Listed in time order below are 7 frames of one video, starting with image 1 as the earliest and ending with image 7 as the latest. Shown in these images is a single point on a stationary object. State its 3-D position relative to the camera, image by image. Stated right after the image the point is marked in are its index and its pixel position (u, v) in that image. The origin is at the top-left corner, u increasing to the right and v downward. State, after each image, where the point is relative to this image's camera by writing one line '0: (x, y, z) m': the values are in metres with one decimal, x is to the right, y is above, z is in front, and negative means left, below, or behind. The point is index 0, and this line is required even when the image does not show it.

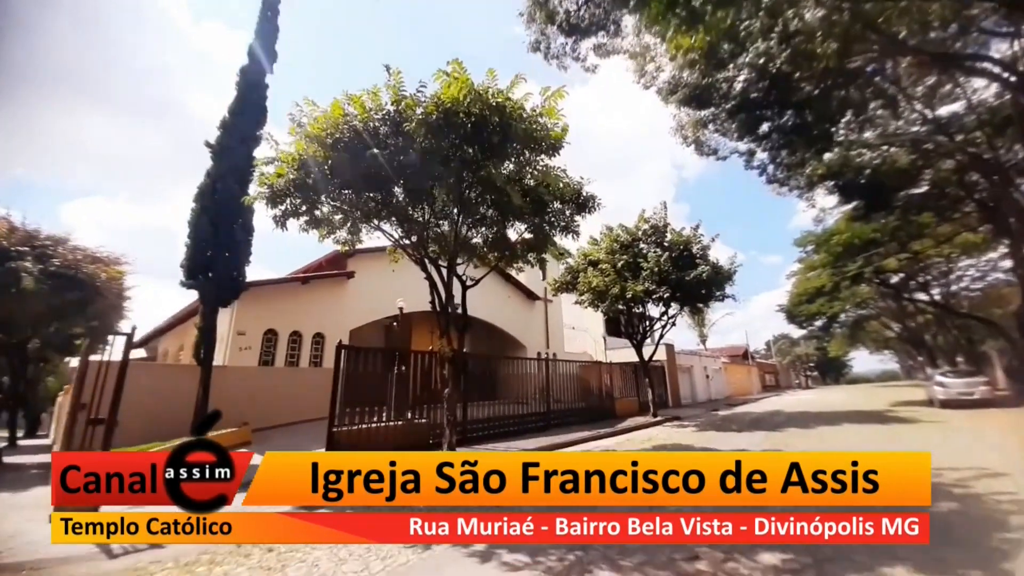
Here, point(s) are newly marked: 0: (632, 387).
0: (+4.2, -3.8, +17.2) m
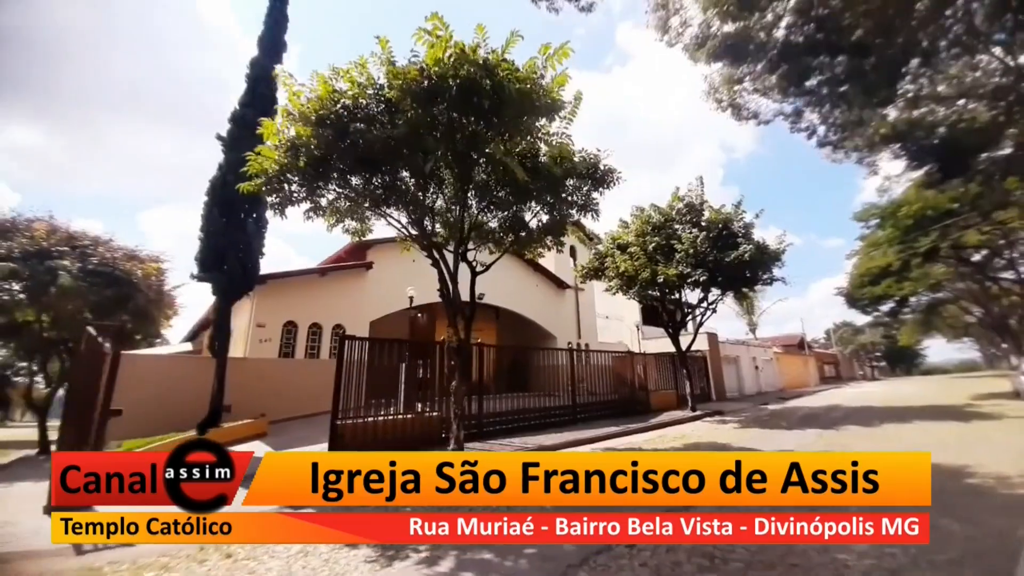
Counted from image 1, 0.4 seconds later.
0: (+5.3, -3.3, +16.2) m
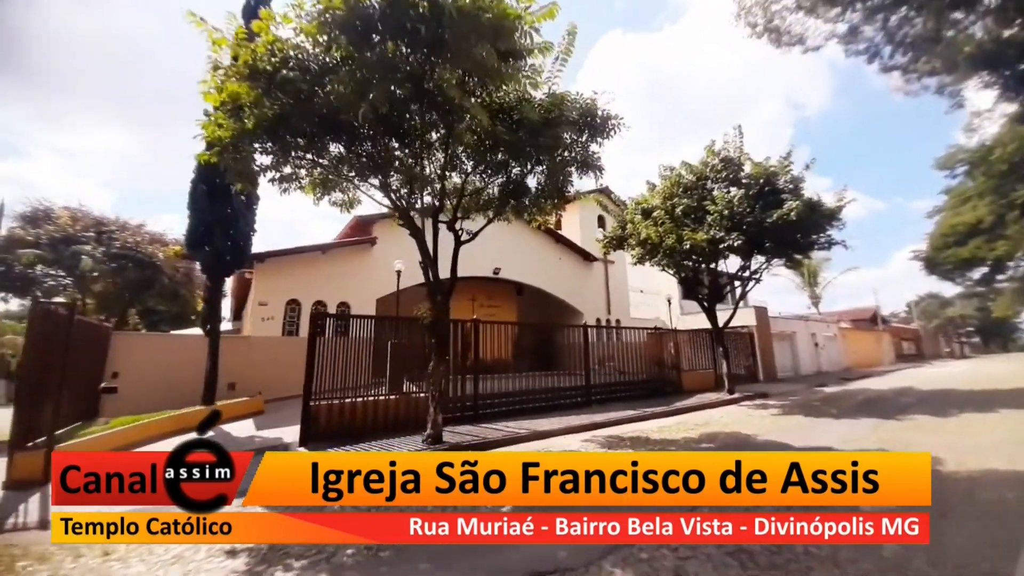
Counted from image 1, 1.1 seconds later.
0: (+6.1, -2.4, +14.7) m
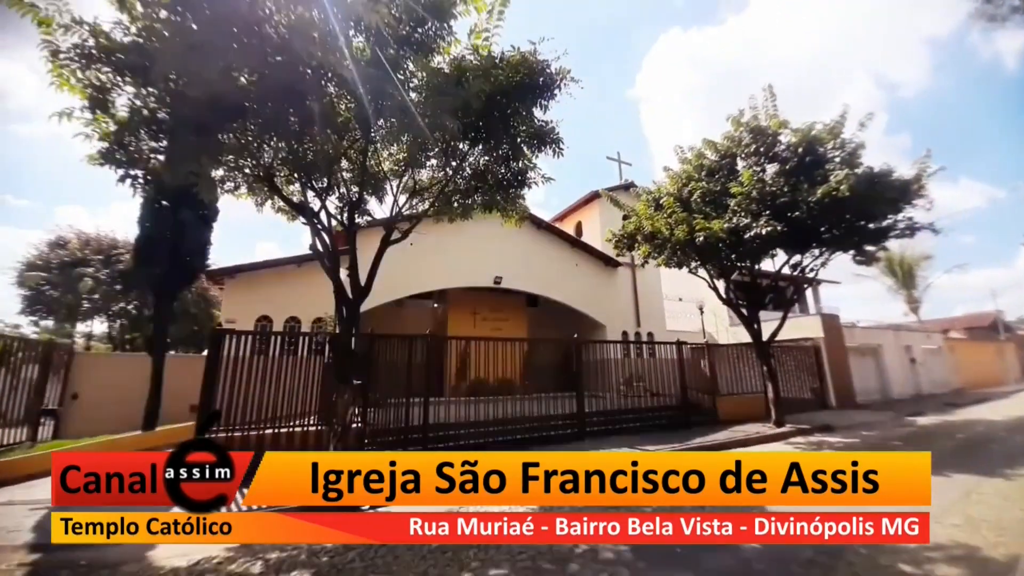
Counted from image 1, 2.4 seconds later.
0: (+6.3, -2.5, +12.1) m
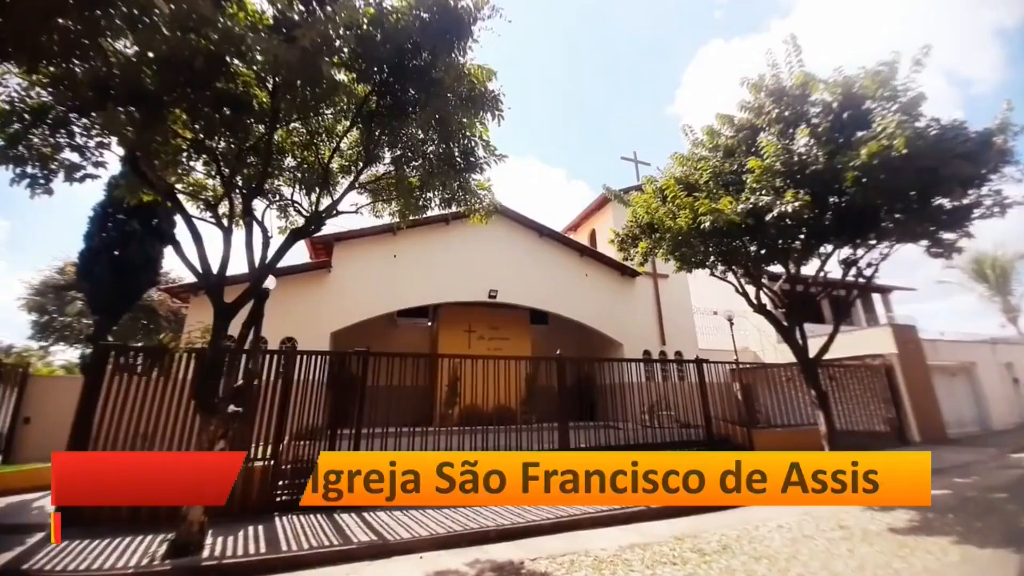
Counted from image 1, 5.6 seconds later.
0: (+6.2, -2.6, +9.8) m
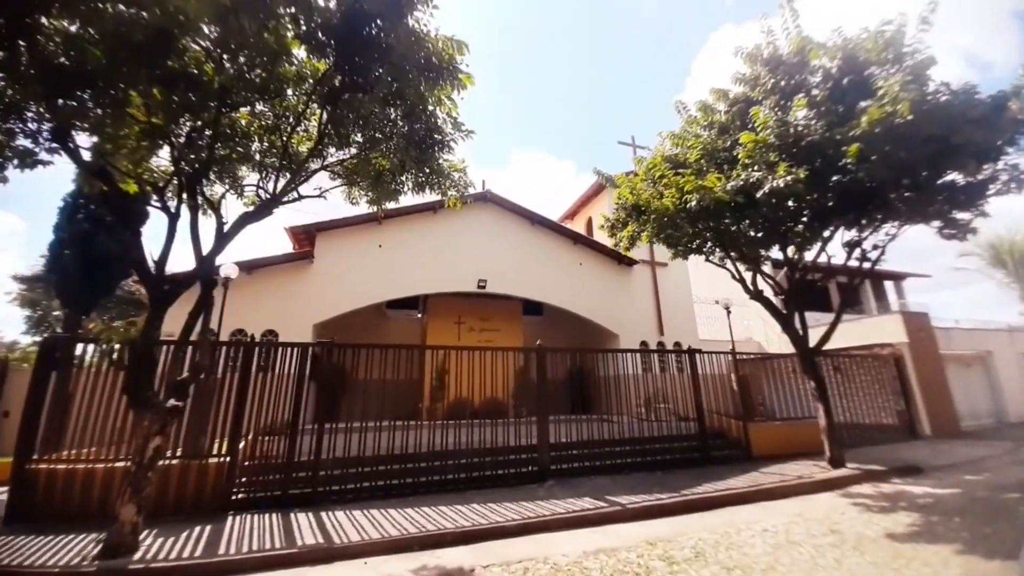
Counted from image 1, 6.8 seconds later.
0: (+5.9, -2.3, +9.3) m
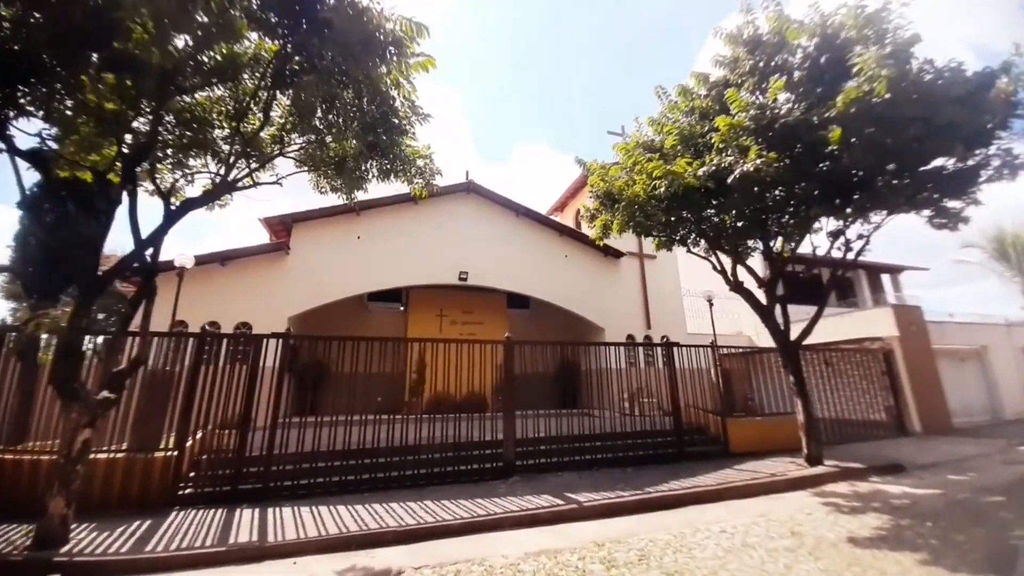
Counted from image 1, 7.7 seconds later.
0: (+5.5, -2.2, +9.1) m
